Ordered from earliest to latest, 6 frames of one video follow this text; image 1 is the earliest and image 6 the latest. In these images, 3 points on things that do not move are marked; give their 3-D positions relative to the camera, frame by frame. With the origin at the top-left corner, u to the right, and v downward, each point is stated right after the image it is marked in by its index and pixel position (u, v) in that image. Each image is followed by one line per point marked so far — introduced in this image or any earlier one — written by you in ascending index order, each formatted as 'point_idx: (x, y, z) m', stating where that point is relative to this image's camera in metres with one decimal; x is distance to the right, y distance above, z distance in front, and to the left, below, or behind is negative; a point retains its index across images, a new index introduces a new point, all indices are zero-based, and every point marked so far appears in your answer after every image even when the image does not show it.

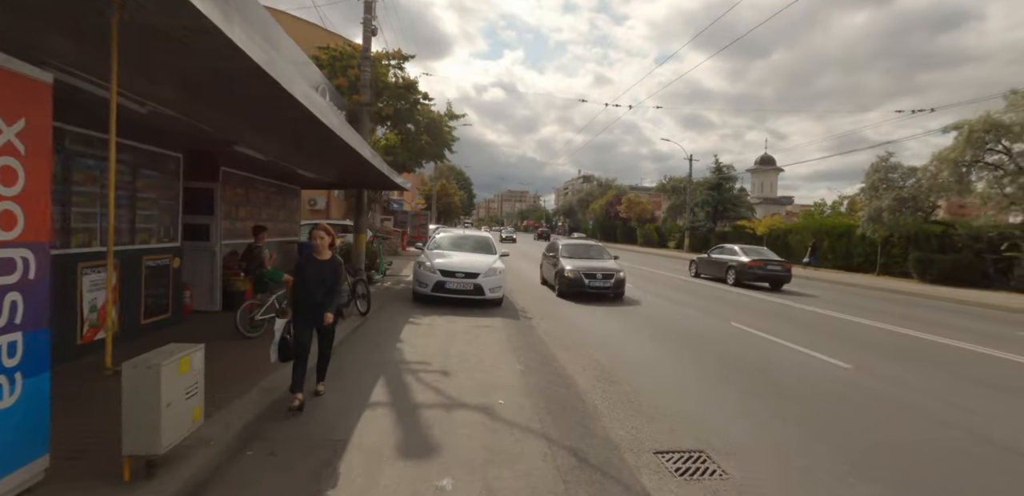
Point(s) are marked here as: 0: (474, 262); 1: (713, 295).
0: (-0.8, -0.3, +9.4) m
1: (+7.4, -1.7, +17.1) m
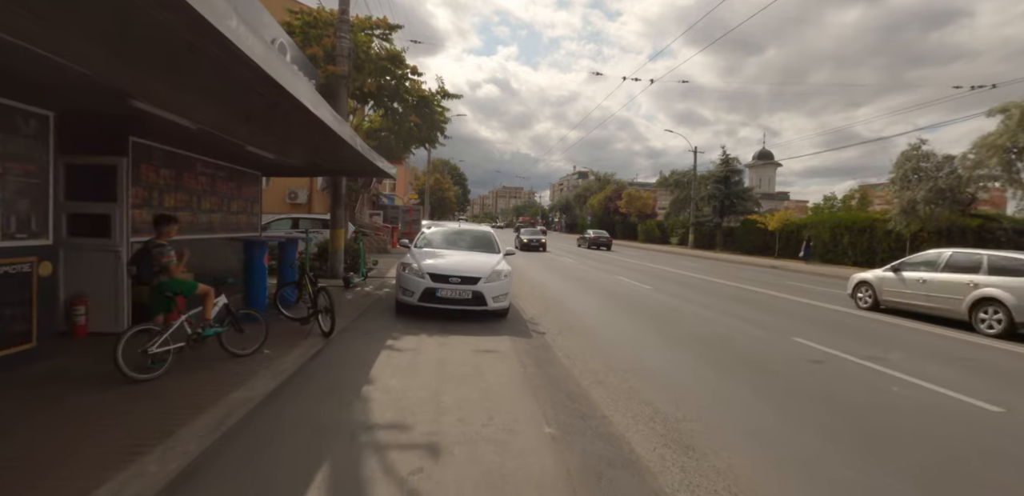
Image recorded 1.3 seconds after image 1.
0: (-0.7, -0.3, +7.5) m
1: (+7.5, -1.5, +15.2) m
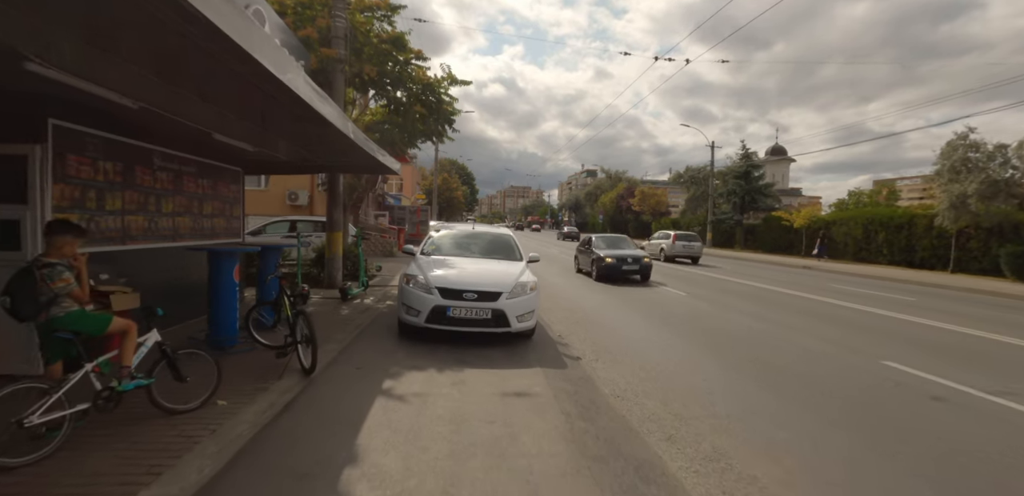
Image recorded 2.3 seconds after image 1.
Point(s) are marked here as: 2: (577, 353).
0: (-0.3, -0.4, +6.1) m
1: (+8.0, -1.5, +13.7) m
2: (+0.9, -1.4, +6.4) m
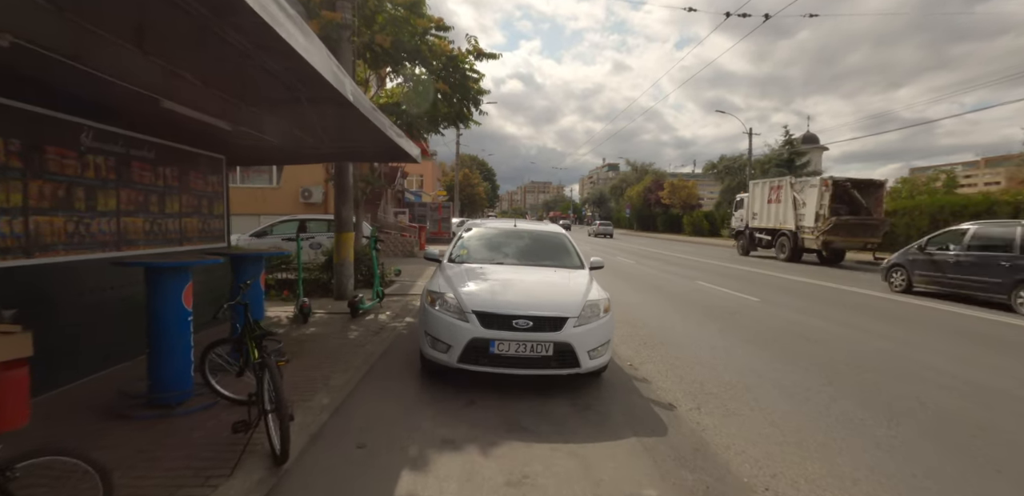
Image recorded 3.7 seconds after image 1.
0: (+0.3, -0.4, +4.4) m
1: (+8.9, -1.4, +11.6) m
2: (+1.5, -1.5, +4.6) m
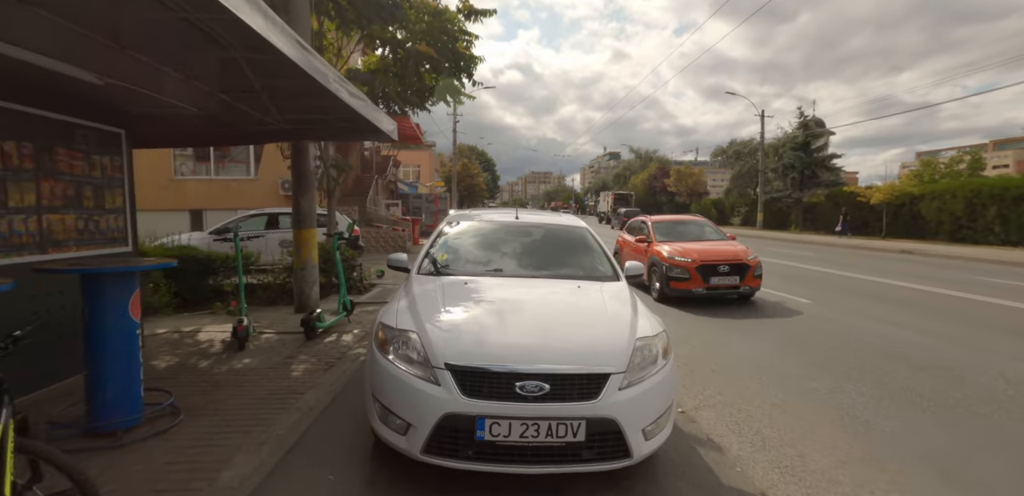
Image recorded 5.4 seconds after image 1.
0: (+0.3, -0.4, +2.7) m
1: (+9.0, -1.2, +9.9) m
2: (+1.5, -1.5, +2.9) m
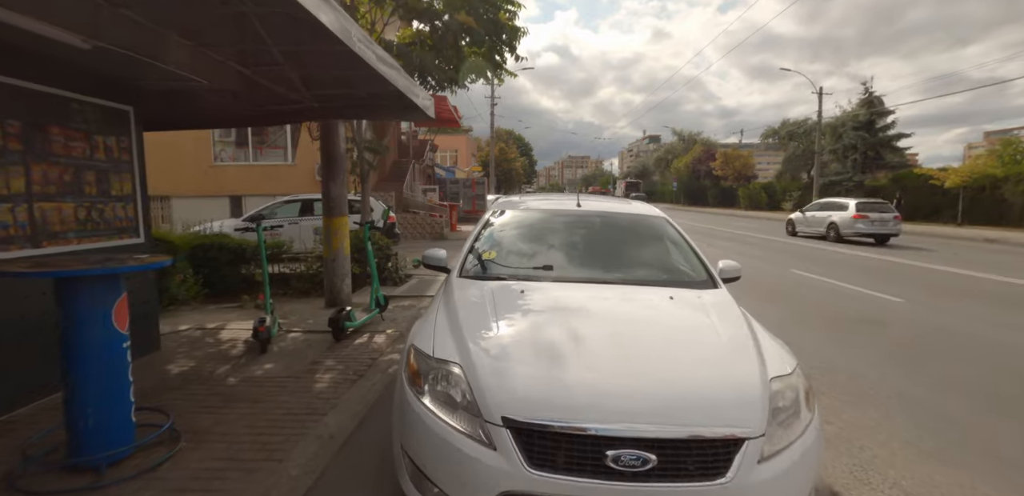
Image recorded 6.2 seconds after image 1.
0: (+0.6, -0.4, +1.9) m
1: (+9.8, -1.0, +8.5) m
2: (+1.9, -1.5, +2.1) m
